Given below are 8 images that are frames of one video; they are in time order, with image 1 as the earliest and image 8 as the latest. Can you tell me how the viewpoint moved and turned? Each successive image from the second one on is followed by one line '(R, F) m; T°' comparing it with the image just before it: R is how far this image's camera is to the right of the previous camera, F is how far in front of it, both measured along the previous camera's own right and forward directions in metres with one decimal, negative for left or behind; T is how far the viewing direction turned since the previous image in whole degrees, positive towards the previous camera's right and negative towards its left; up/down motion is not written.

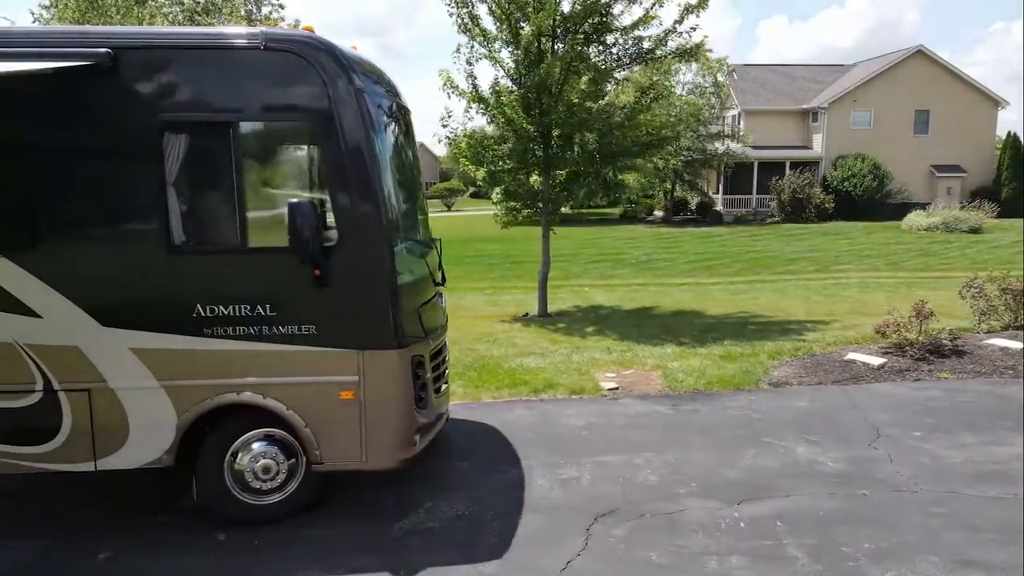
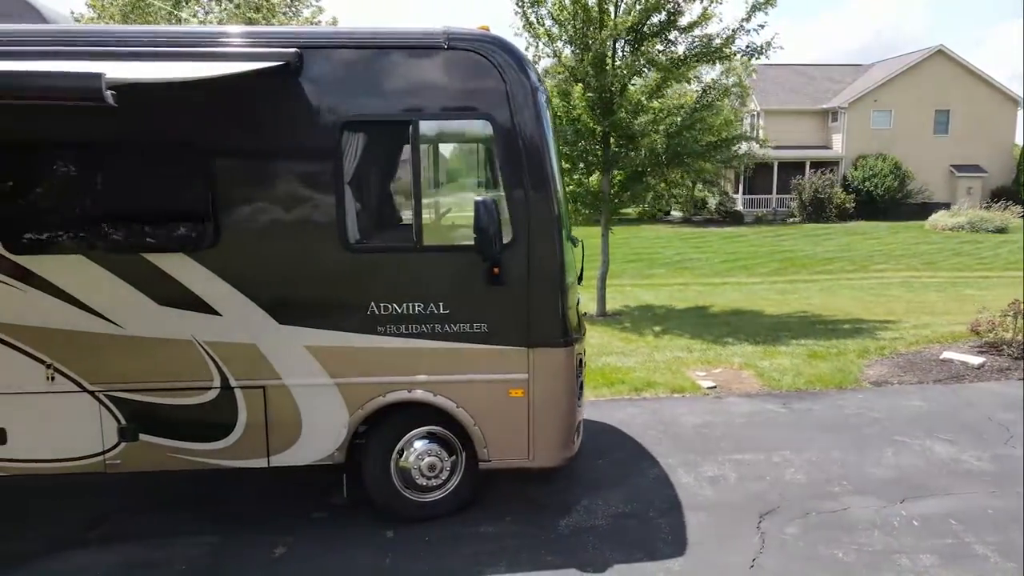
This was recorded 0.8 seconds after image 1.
(-1.0, 0.0) m; 0°
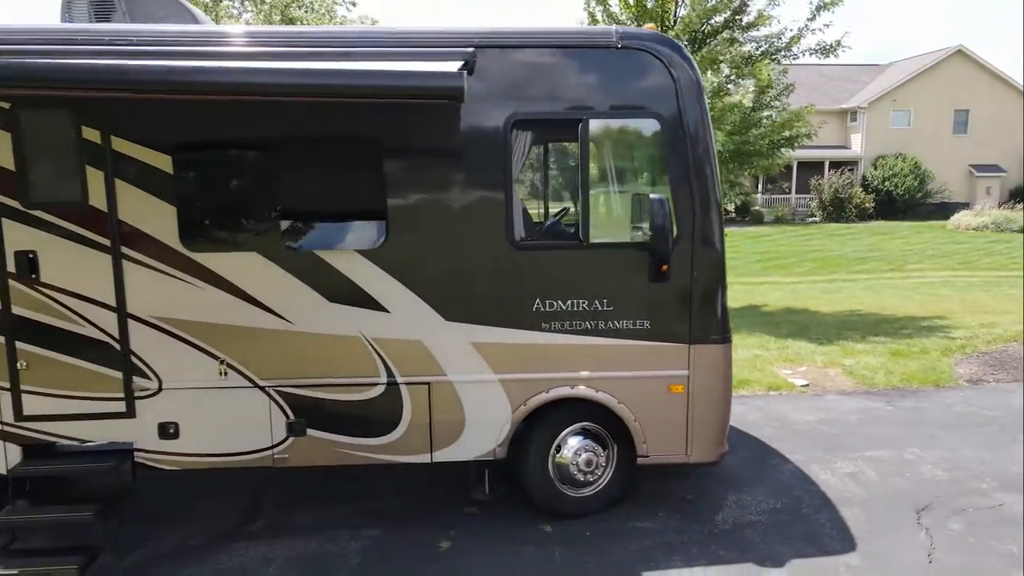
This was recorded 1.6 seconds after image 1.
(-1.0, 0.0) m; 0°
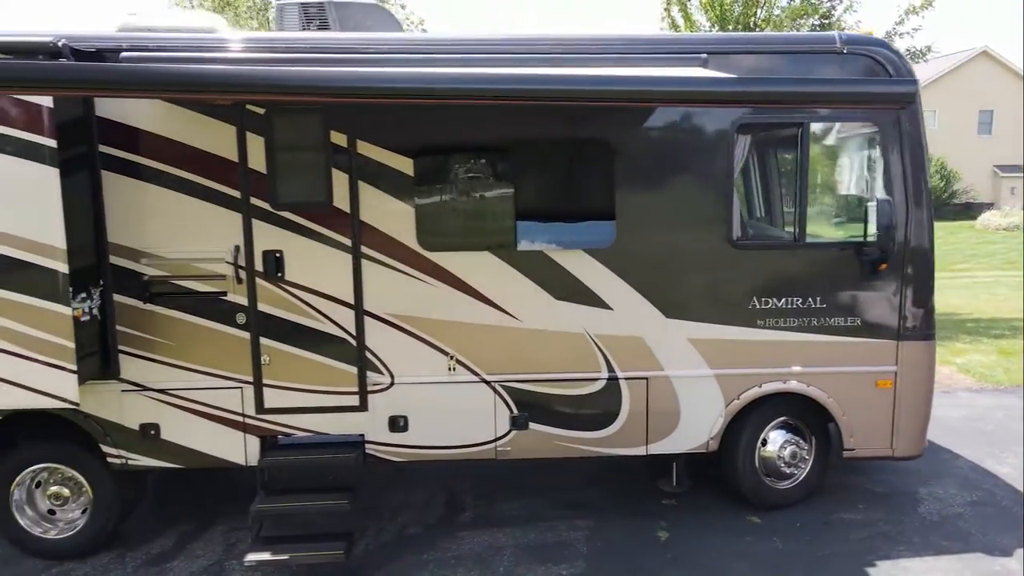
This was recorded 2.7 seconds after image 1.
(-1.3, -0.2) m; -1°
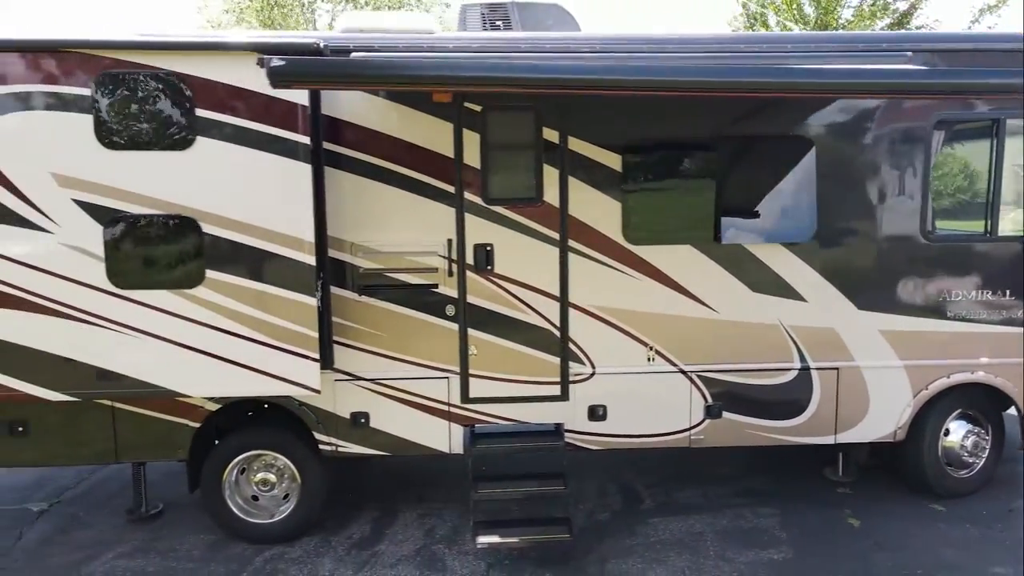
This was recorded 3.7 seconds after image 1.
(-1.2, -0.1) m; -1°
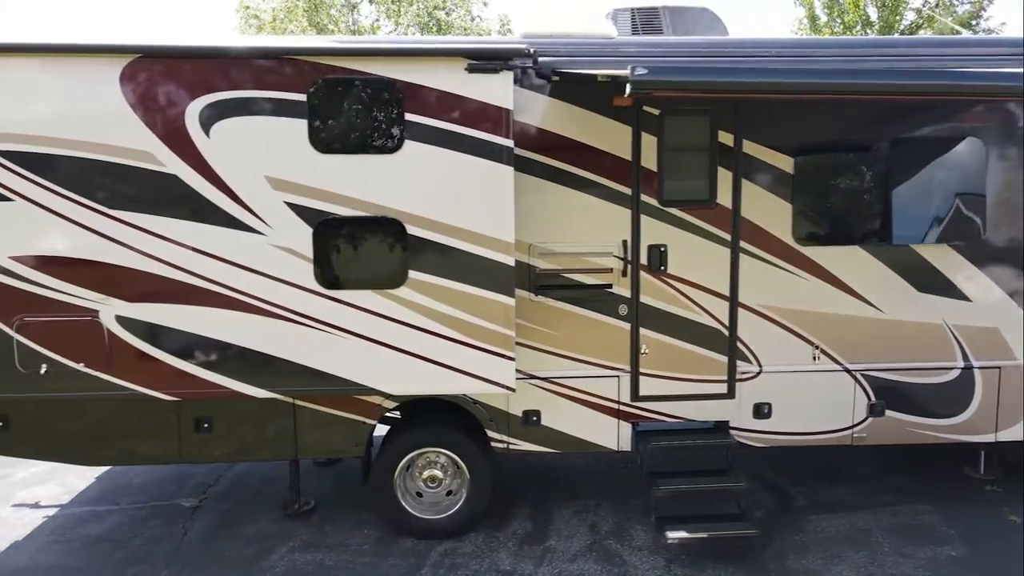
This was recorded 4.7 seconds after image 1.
(-1.1, -0.1) m; -1°
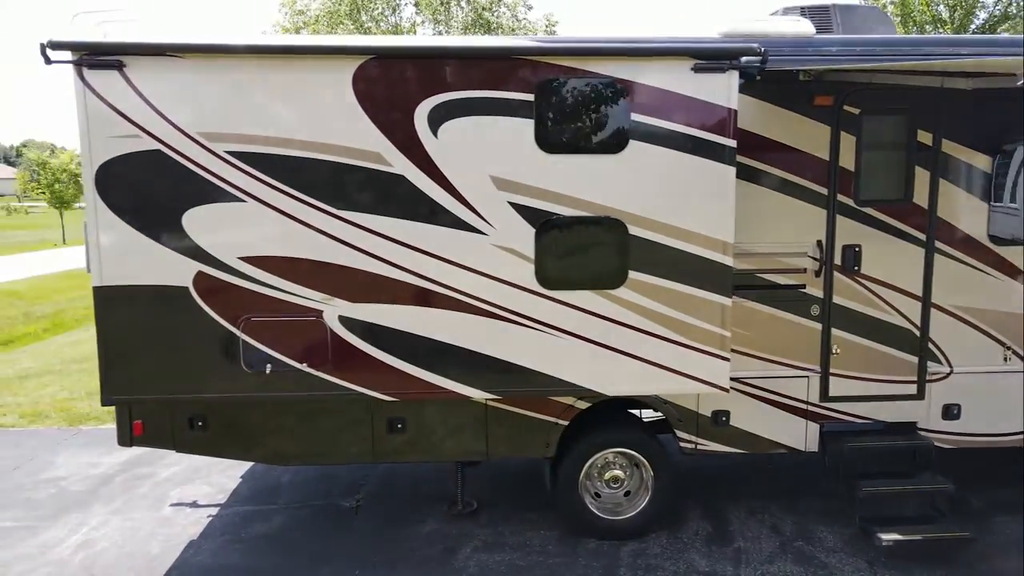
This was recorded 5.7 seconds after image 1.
(-1.2, 0.0) m; -1°
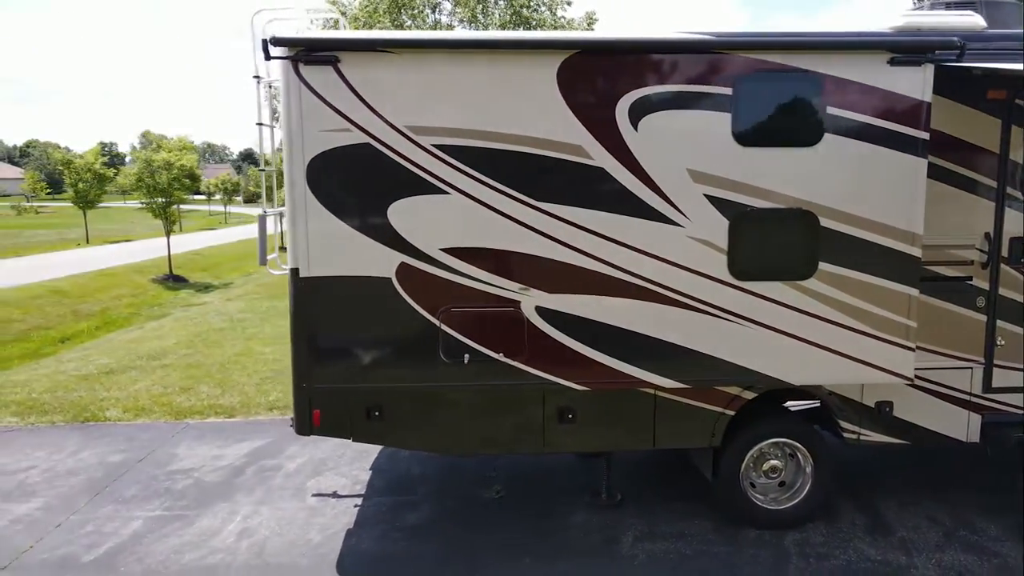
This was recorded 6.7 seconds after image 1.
(-1.1, -0.1) m; -1°
